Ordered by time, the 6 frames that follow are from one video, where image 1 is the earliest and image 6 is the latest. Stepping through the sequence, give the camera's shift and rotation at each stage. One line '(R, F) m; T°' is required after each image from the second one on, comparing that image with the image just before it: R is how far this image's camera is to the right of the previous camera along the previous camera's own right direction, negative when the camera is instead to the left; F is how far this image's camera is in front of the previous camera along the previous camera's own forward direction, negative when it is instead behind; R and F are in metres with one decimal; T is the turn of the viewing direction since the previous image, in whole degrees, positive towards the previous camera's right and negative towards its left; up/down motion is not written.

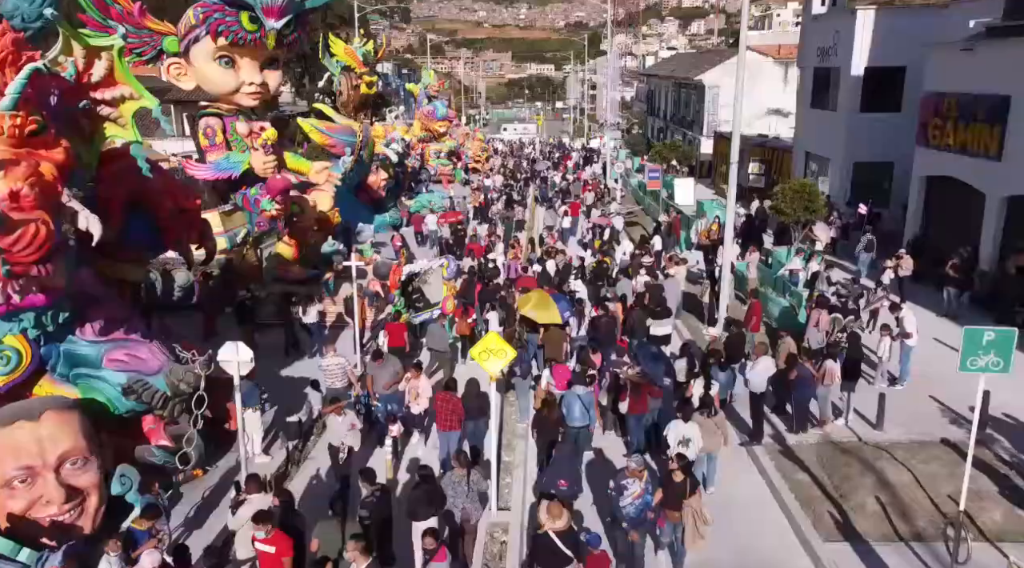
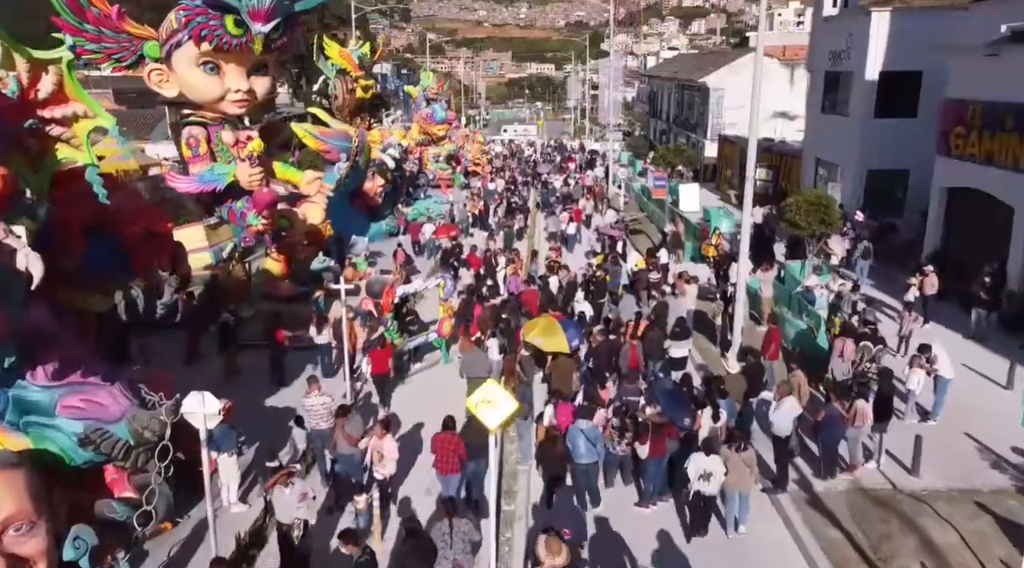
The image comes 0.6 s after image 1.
(0.0, +0.8) m; 0°
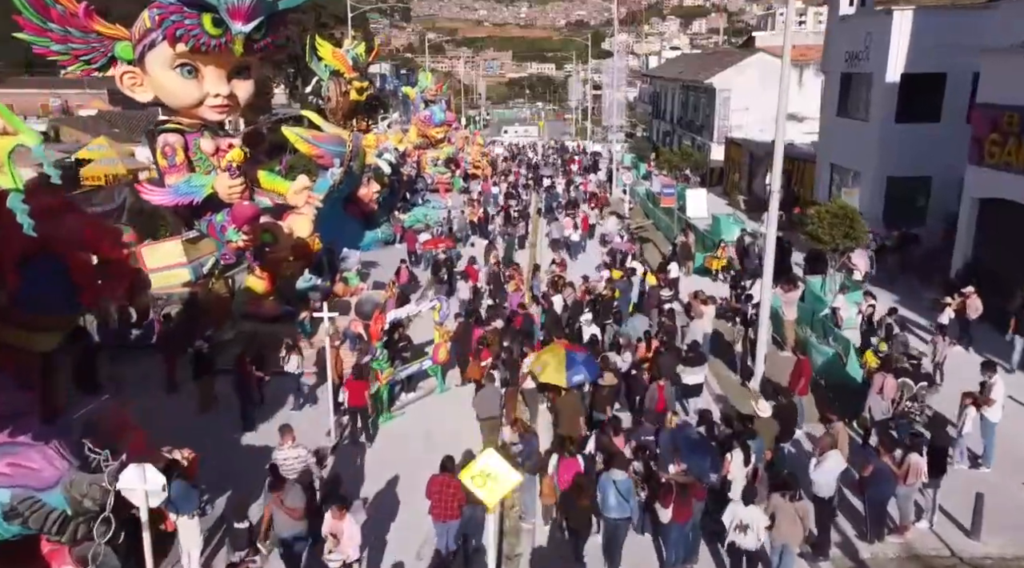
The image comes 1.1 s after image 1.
(0.0, +1.1) m; 0°
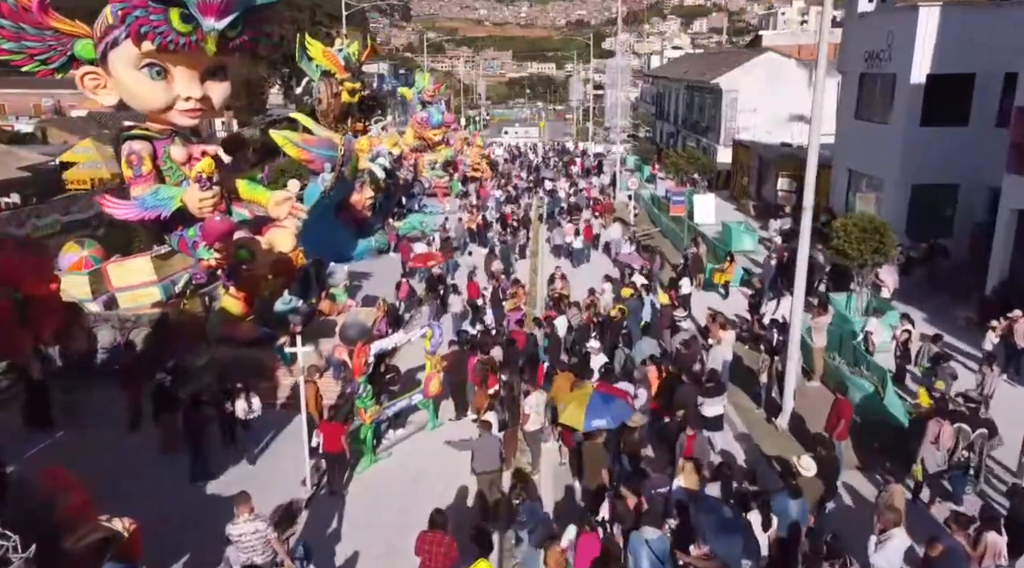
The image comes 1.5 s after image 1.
(0.0, +1.2) m; 0°
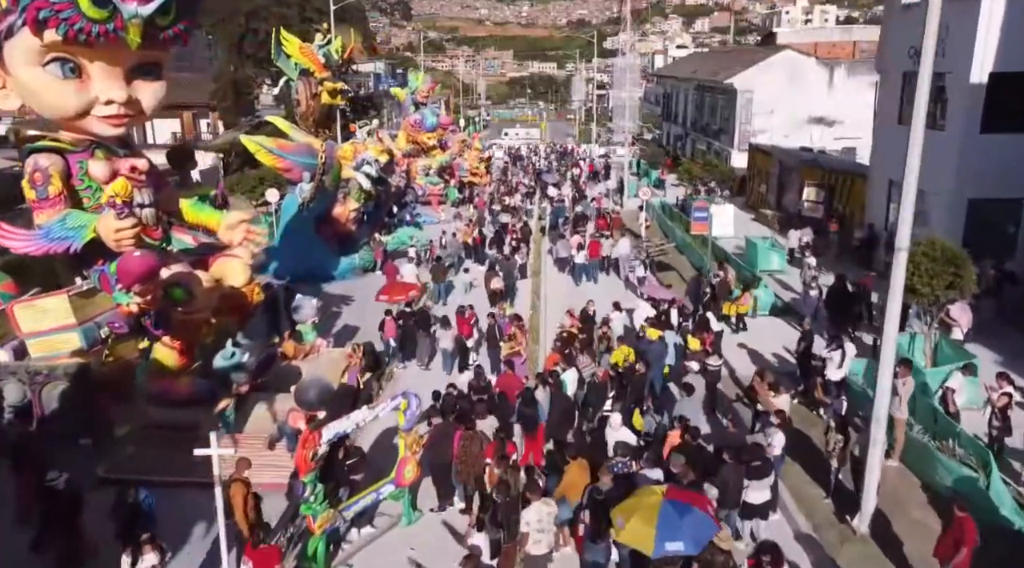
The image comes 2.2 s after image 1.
(0.0, +2.4) m; 0°
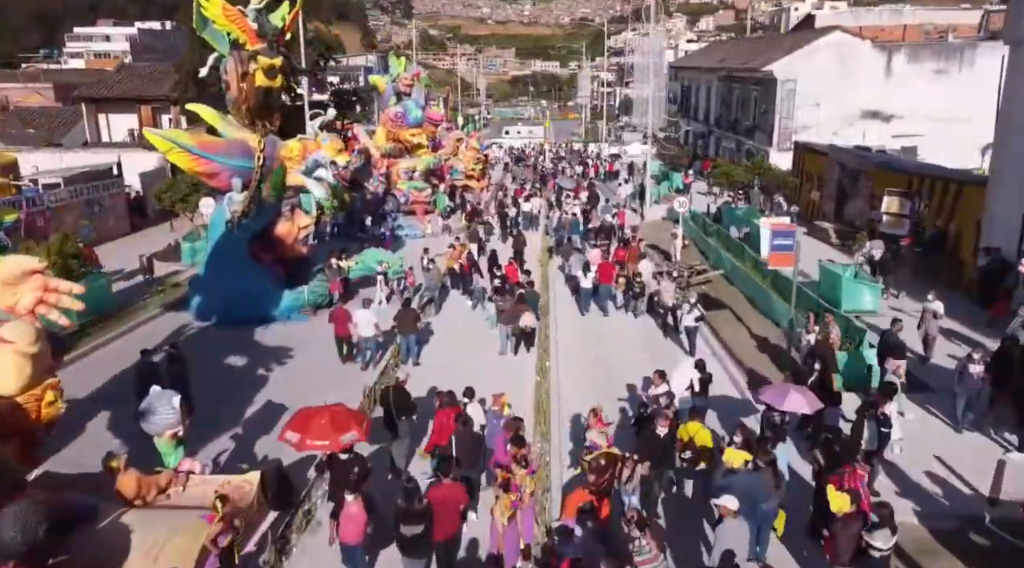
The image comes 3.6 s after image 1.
(+0.1, +5.4) m; 0°
